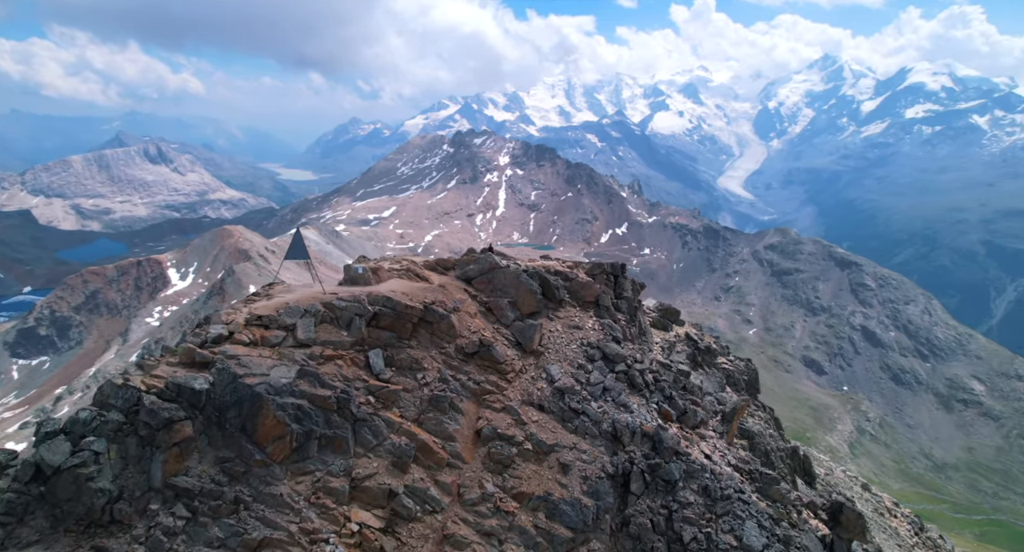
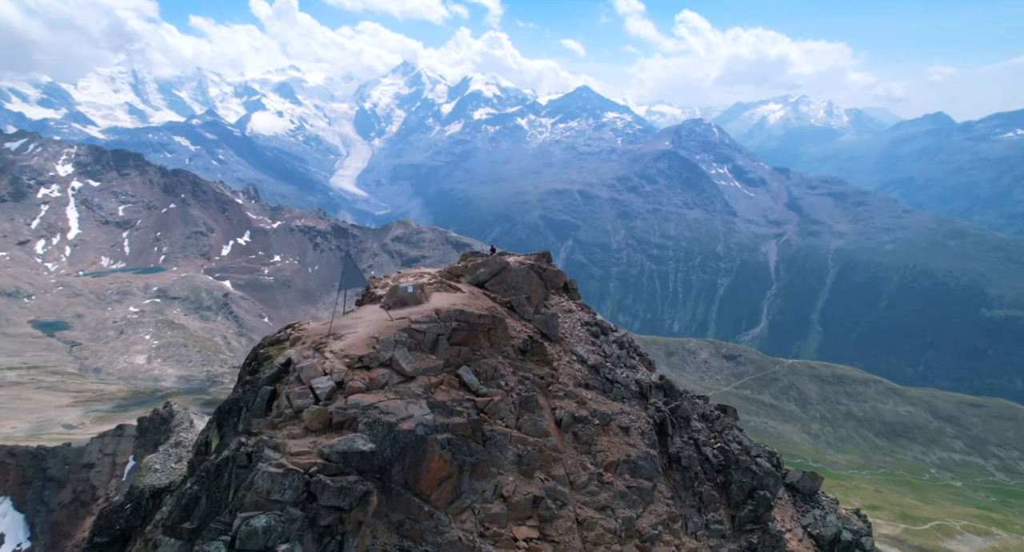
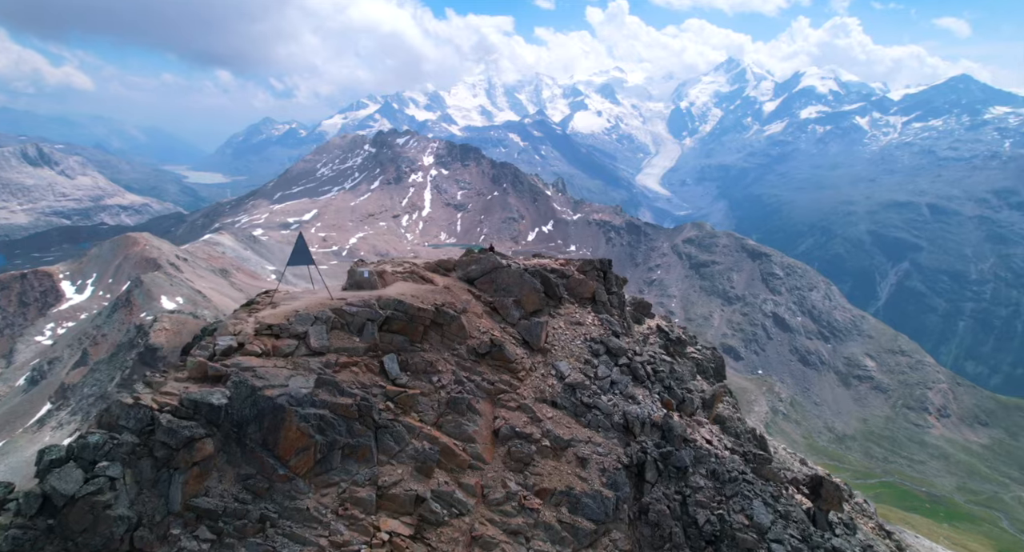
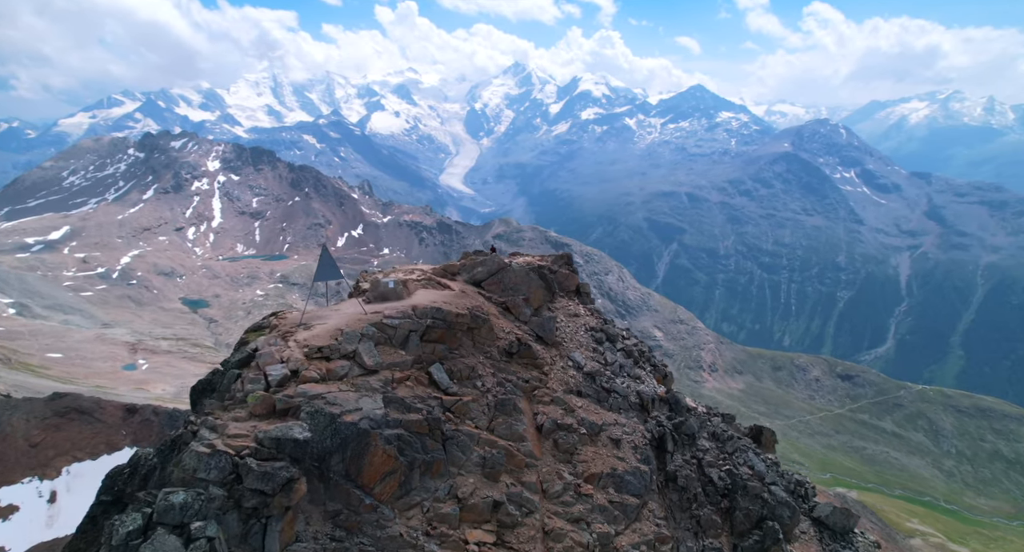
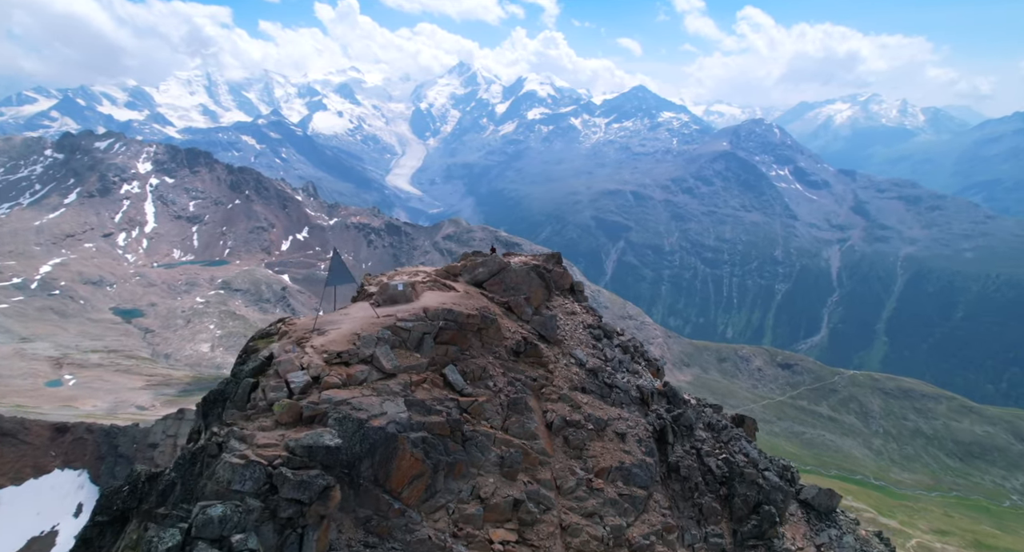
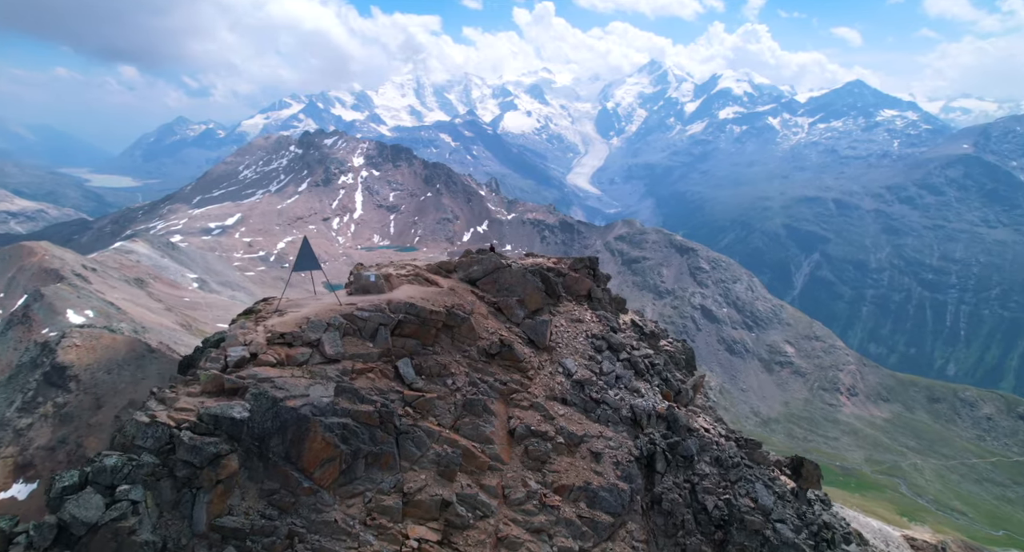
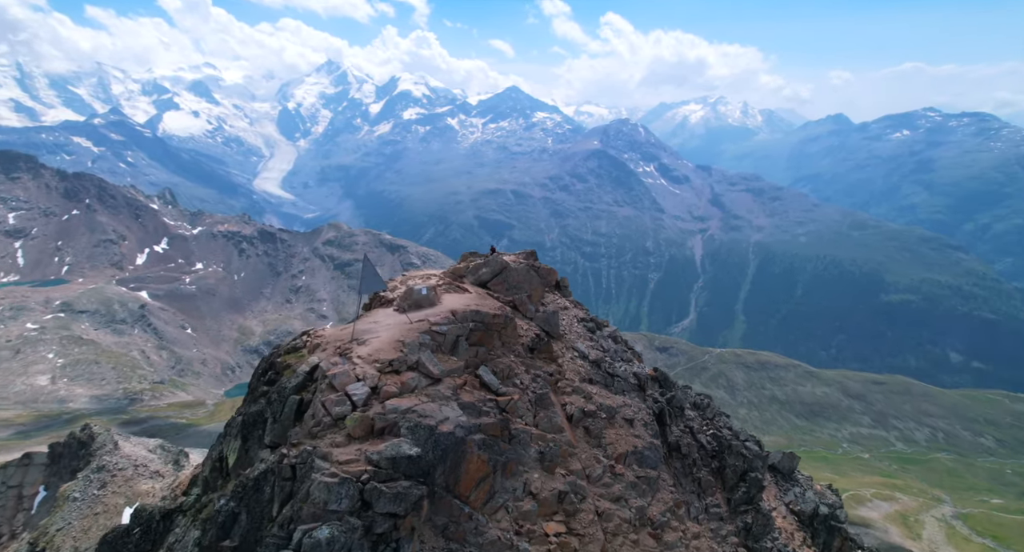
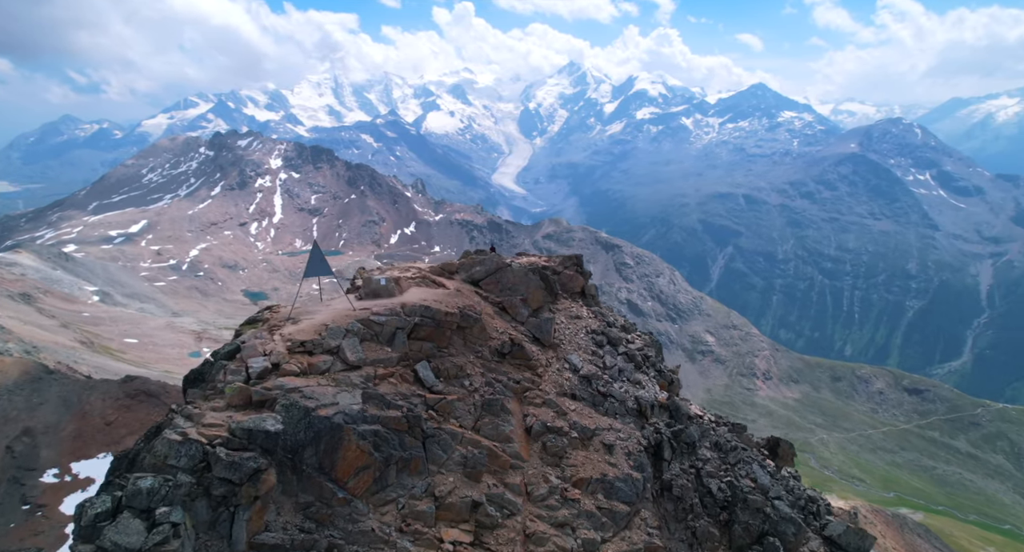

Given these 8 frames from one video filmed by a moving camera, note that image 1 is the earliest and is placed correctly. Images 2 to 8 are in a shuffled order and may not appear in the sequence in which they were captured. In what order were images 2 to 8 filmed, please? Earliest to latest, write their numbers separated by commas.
3, 6, 8, 4, 5, 2, 7
